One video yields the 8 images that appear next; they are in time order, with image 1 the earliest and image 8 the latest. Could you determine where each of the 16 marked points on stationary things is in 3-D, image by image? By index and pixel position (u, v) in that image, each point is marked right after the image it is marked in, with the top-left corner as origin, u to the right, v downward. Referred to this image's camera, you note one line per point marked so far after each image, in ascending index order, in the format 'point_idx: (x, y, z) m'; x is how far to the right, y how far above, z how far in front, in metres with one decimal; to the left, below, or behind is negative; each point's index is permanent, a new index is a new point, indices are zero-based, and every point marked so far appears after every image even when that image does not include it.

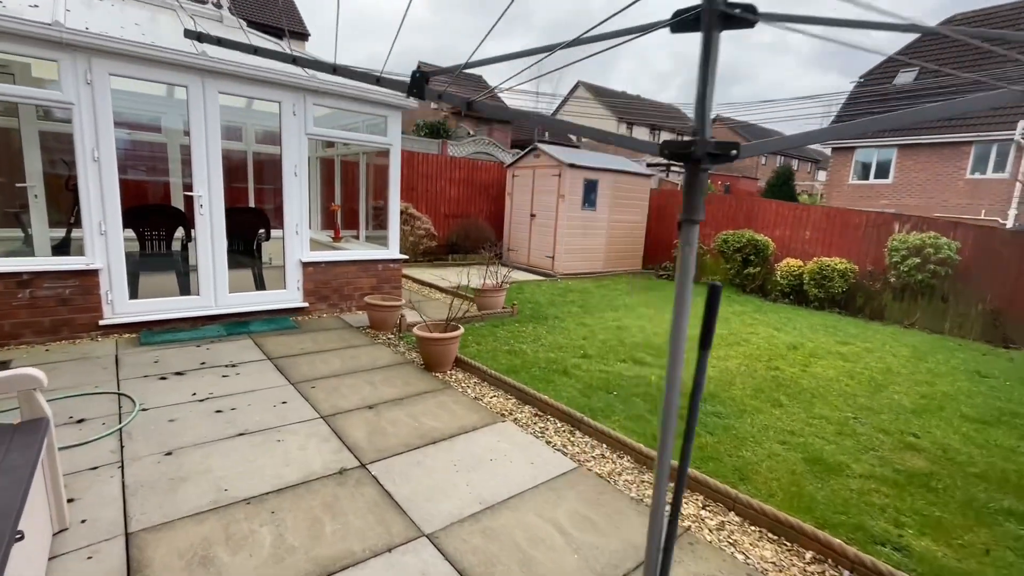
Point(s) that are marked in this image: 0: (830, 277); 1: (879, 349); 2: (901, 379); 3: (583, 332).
0: (+5.7, +0.2, +8.5) m
1: (+4.6, -0.8, +6.1) m
2: (+4.0, -0.9, +4.9) m
3: (+0.9, -0.6, +5.9) m
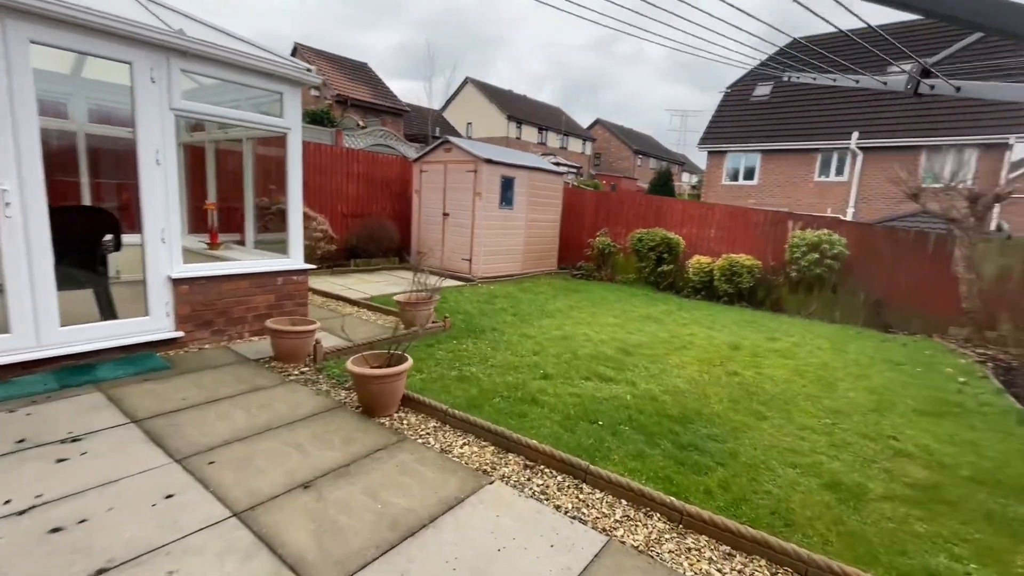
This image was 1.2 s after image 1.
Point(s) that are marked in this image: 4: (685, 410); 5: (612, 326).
0: (+4.2, +0.3, +8.9) m
1: (+3.8, -0.7, +6.3) m
2: (+3.5, -0.9, +5.1) m
3: (+0.2, -0.7, +5.3) m
4: (+1.4, -1.0, +3.8) m
5: (+1.3, -0.5, +6.3) m
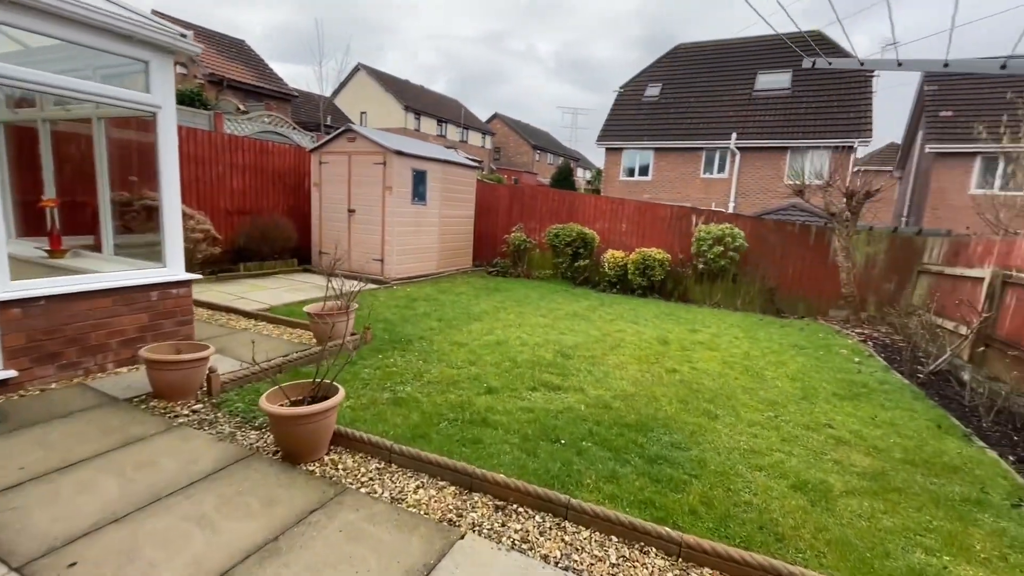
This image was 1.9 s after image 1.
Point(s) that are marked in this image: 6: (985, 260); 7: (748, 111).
0: (+2.7, +0.4, +9.2) m
1: (+2.9, -0.6, +6.6) m
2: (+2.8, -0.8, +5.3) m
3: (-0.5, -0.7, +4.8) m
4: (+1.0, -1.0, +3.7) m
5: (+0.4, -0.5, +6.1) m
6: (+6.1, +0.4, +6.2) m
7: (+9.4, +7.1, +19.2) m
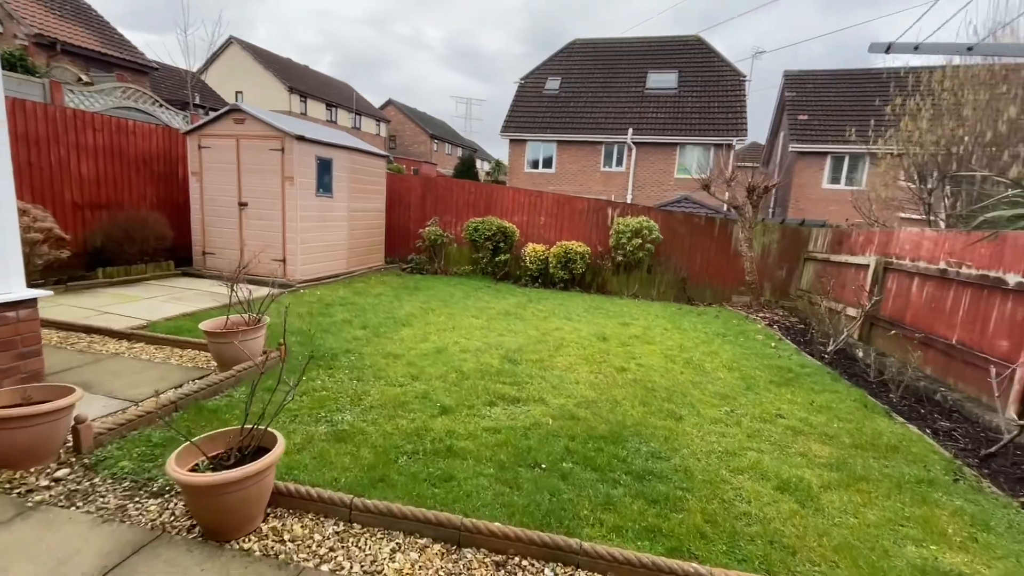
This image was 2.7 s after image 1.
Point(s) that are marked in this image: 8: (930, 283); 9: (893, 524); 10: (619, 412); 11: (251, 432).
0: (+1.2, +0.6, +9.2) m
1: (+1.9, -0.5, +6.7) m
2: (+2.1, -0.8, +5.5) m
3: (-0.9, -0.7, +4.3) m
4: (+0.7, -1.0, +3.5) m
5: (-0.4, -0.5, +5.7) m
6: (+5.2, +0.6, +7.0) m
7: (+5.4, +7.6, +20.2) m
8: (+4.7, +0.1, +5.4) m
9: (+2.1, -1.3, +2.6) m
10: (+0.8, -1.0, +3.7) m
11: (-1.3, -0.7, +2.3) m
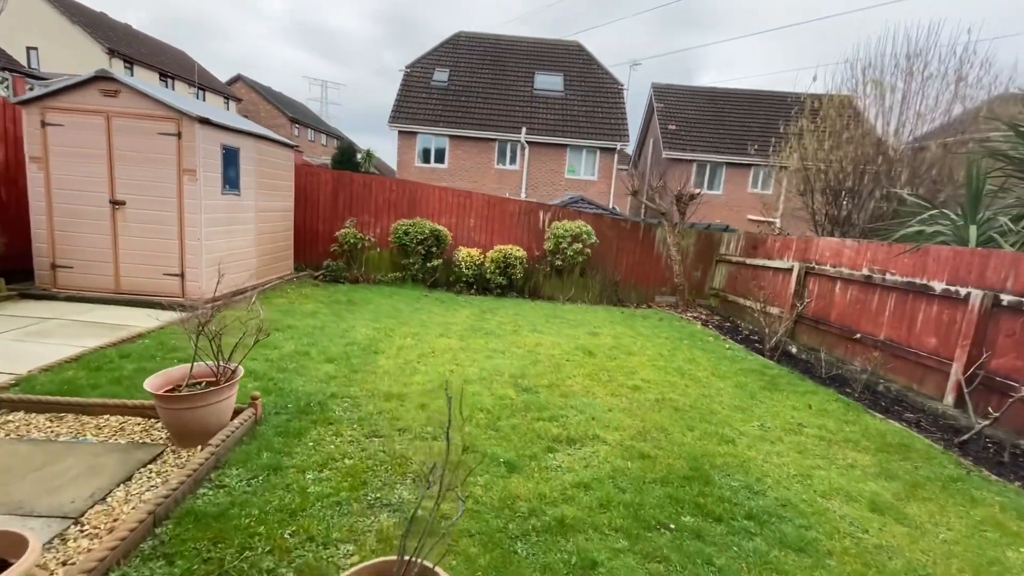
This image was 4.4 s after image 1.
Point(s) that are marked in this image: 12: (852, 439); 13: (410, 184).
0: (0.0, +0.5, +8.9) m
1: (+1.4, -0.6, +6.7) m
2: (+2.0, -0.9, +5.6) m
3: (-0.7, -1.0, +3.6) m
4: (+1.2, -1.2, +3.3) m
5: (-0.5, -0.7, +5.1) m
6: (+4.4, +0.6, +7.8) m
7: (+0.8, +7.7, +20.5) m
8: (+4.5, 0.0, +6.3) m
9: (+2.7, -1.4, +2.8) m
10: (+1.2, -1.1, +3.5) m
11: (-0.4, -1.0, +1.6) m
12: (+2.8, -1.2, +3.9) m
13: (-2.0, +2.0, +9.3) m
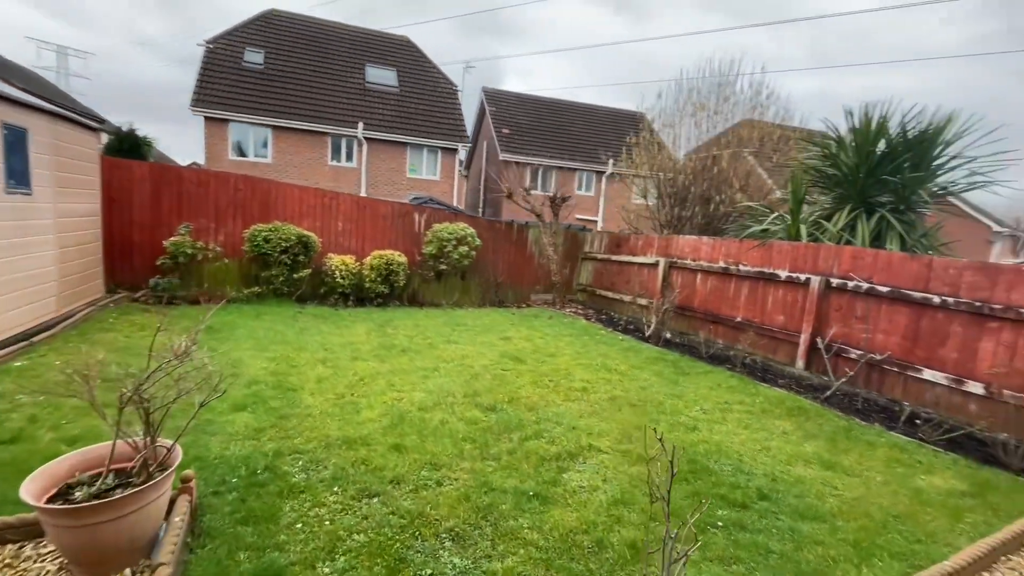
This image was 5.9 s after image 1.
0: (-2.1, +0.3, +8.2) m
1: (+0.1, -0.7, +6.8) m
2: (+1.1, -0.9, +5.9) m
3: (-0.7, -1.1, +3.1) m
4: (+1.2, -1.2, +3.4) m
5: (-1.1, -0.8, +4.5) m
6: (+2.5, +0.7, +8.8) m
7: (-5.9, +7.5, +19.3) m
8: (+3.1, +0.2, +7.4) m
9: (+2.8, -1.3, +3.6) m
10: (+1.1, -1.2, +3.7) m
11: (+0.3, -1.1, +1.3) m
12: (+2.4, -1.2, +4.6) m
13: (-4.1, +1.7, +7.9) m
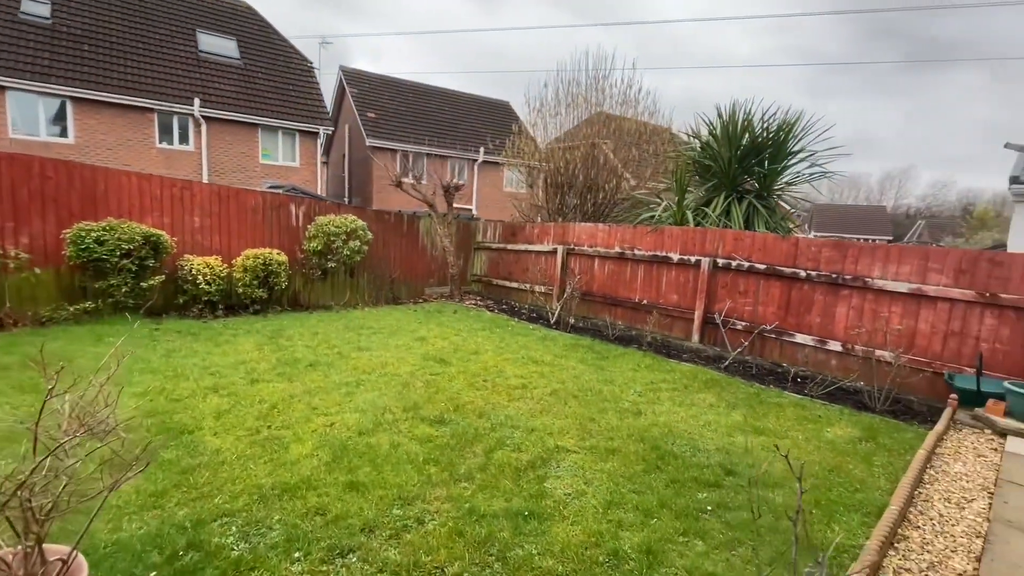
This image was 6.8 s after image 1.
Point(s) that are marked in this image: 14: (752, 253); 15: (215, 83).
0: (-3.6, +0.2, +7.2) m
1: (-1.0, -0.6, +6.4) m
2: (+0.1, -0.8, +5.8) m
3: (-0.8, -1.1, +2.6) m
4: (+0.9, -1.1, +3.5) m
5: (-1.6, -0.9, +3.9) m
6: (+0.6, +0.9, +8.9) m
7: (-10.7, +7.4, +16.5) m
8: (+1.6, +0.4, +7.8) m
9: (+2.4, -1.2, +4.0) m
10: (+0.8, -1.1, +3.7) m
11: (+0.6, -1.1, +1.2) m
12: (+1.8, -1.0, +5.0) m
13: (-5.6, +1.6, +6.2) m
14: (+3.1, +0.5, +6.2) m
15: (-10.2, +7.0, +16.5) m
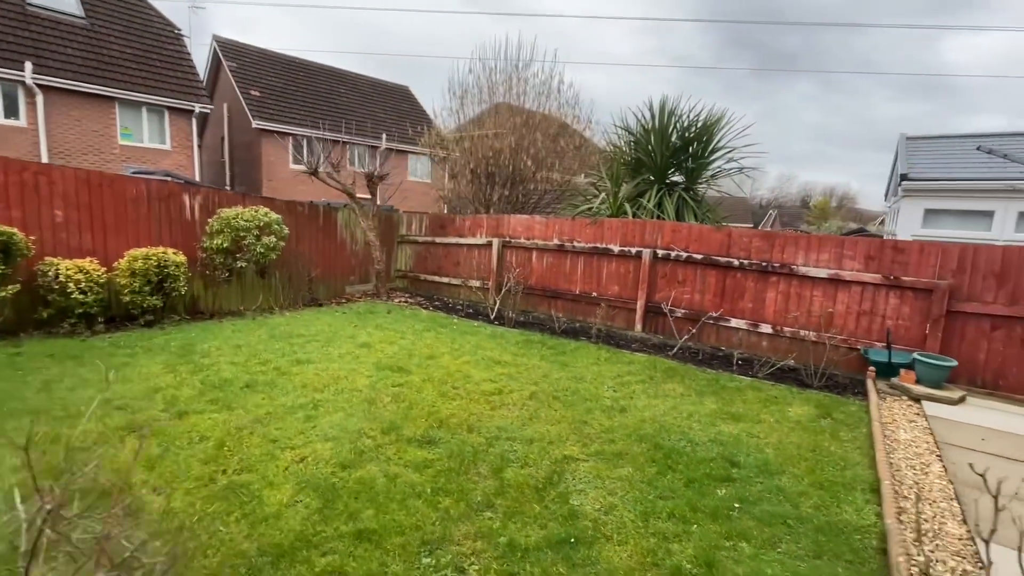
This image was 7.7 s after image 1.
0: (-4.3, +0.2, +6.0) m
1: (-1.6, -0.6, +5.8) m
2: (-0.4, -0.7, +5.5) m
3: (-0.6, -1.2, +2.2) m
4: (+0.9, -1.1, +3.4) m
5: (-1.6, -1.0, +3.3) m
6: (-0.7, +1.0, +8.6) m
7: (-13.5, +7.2, +13.4) m
8: (+0.6, +0.5, +7.7) m
9: (+2.3, -1.1, +4.3) m
10: (+0.7, -1.1, +3.6) m
11: (+1.1, -1.1, +1.1) m
12: (+1.4, -0.9, +5.0) m
13: (-6.1, +1.4, +4.6) m
14: (+2.4, +0.6, +6.5) m
15: (-13.0, +6.8, +13.6) m
